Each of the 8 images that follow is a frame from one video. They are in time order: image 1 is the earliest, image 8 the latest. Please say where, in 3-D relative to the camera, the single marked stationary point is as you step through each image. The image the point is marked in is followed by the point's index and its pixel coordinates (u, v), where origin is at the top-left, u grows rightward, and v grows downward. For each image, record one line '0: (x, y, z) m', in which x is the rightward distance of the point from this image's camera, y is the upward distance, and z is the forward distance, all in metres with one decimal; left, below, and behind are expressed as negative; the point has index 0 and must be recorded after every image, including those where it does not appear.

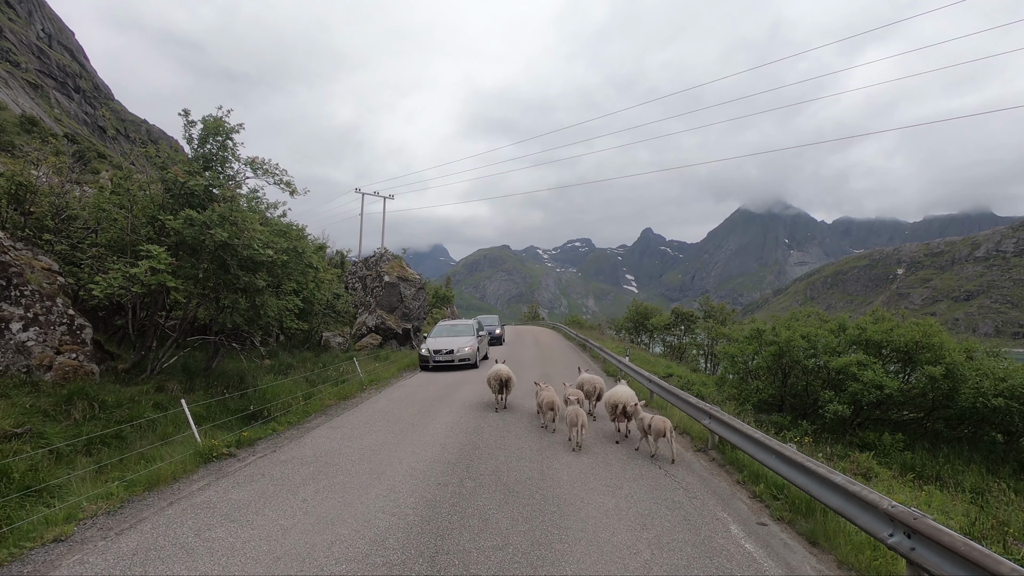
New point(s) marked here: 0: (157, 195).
0: (-7.0, +1.8, +9.1) m
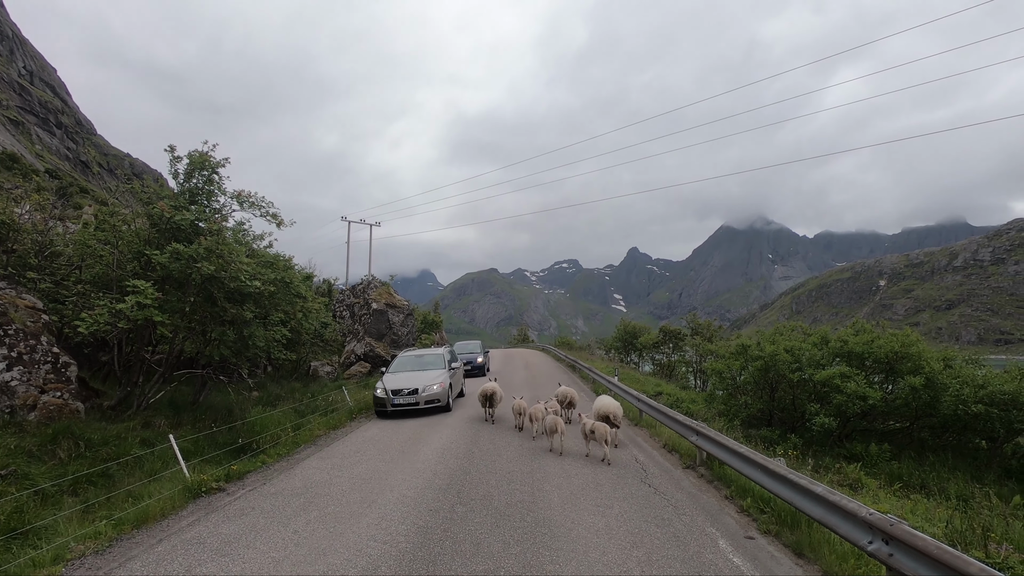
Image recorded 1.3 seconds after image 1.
0: (-7.3, +1.2, +9.1) m
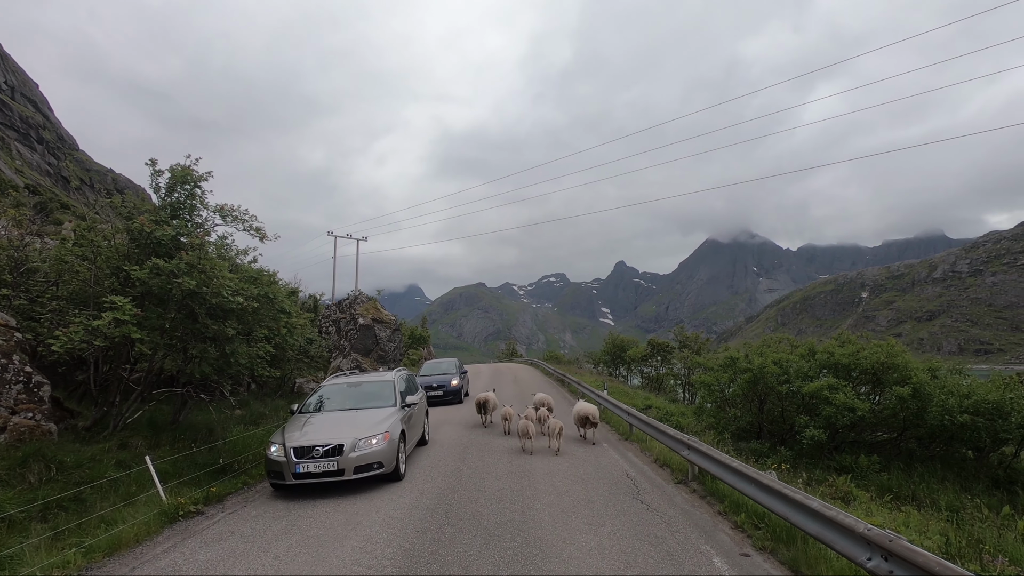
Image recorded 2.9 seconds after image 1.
0: (-7.5, +0.8, +8.9) m
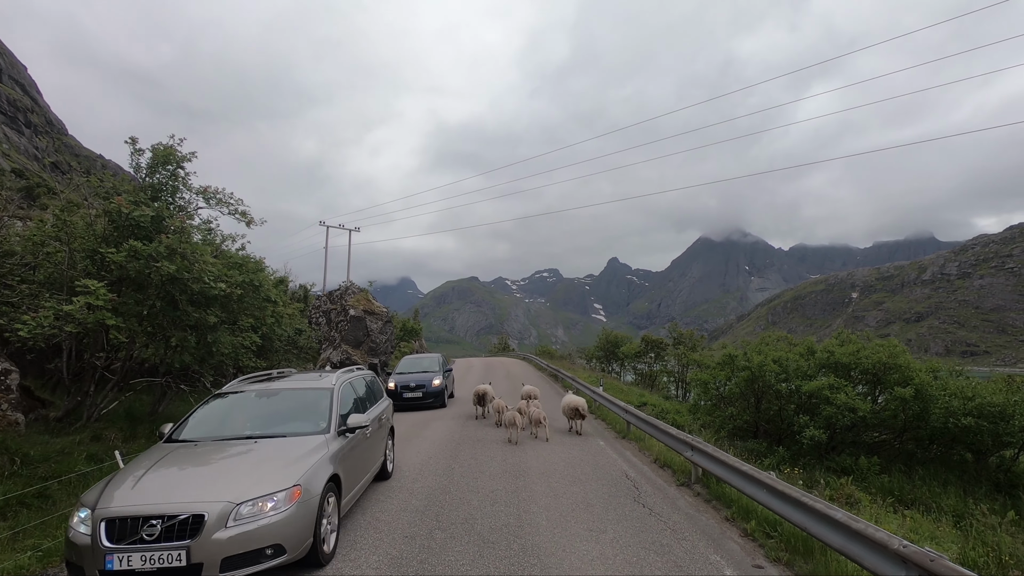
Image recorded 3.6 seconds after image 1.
0: (-7.6, +1.1, +8.4) m
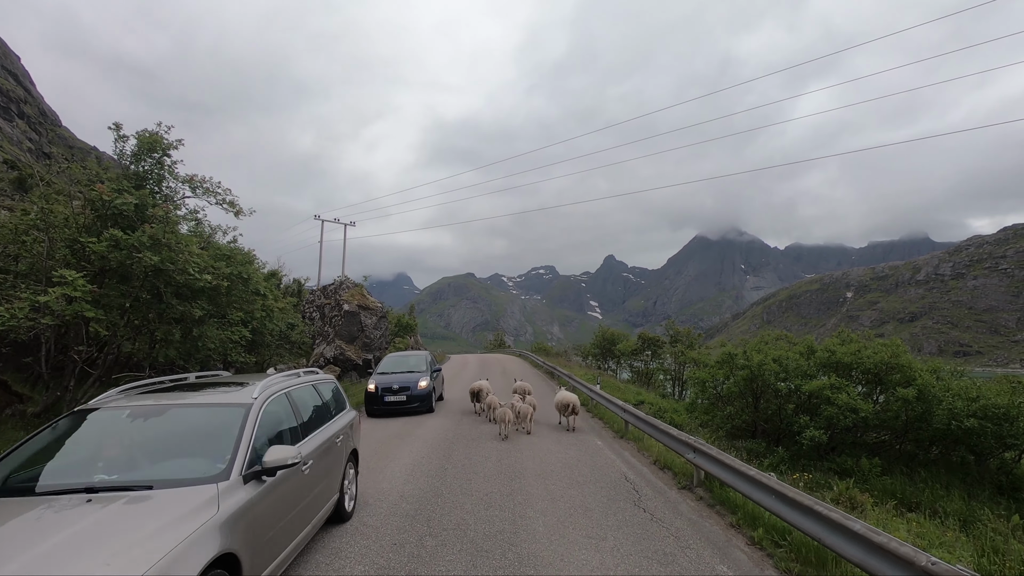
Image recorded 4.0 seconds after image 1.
0: (-7.6, +1.3, +8.1) m
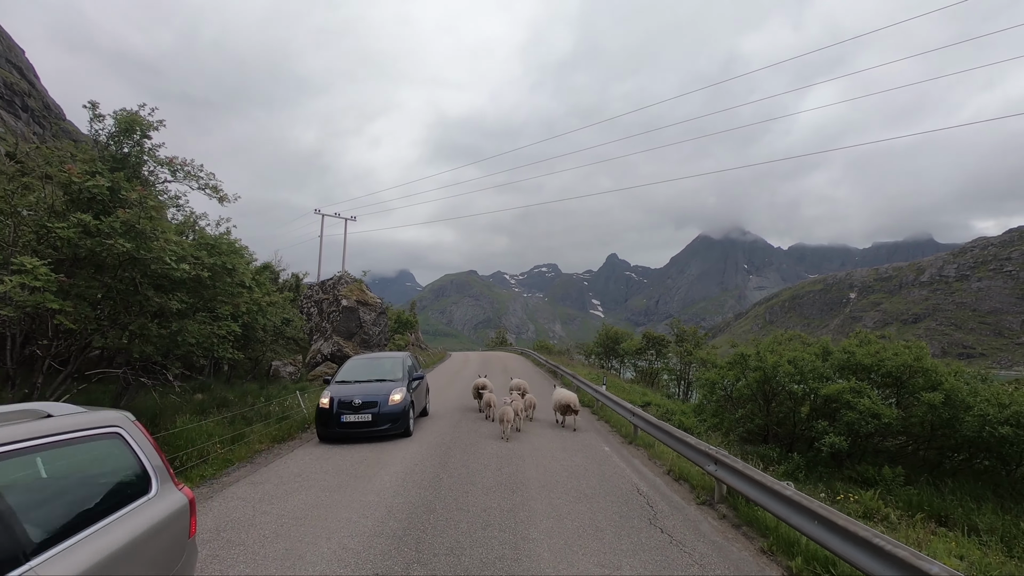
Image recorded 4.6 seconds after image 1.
0: (-7.6, +1.5, +7.5) m
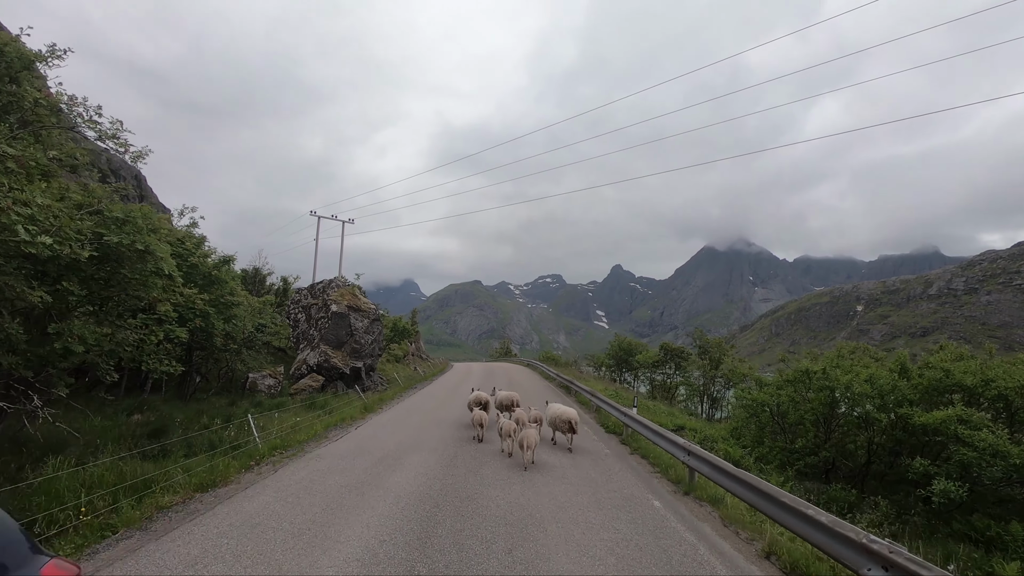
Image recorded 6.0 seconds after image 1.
0: (-7.4, +1.6, +5.4) m
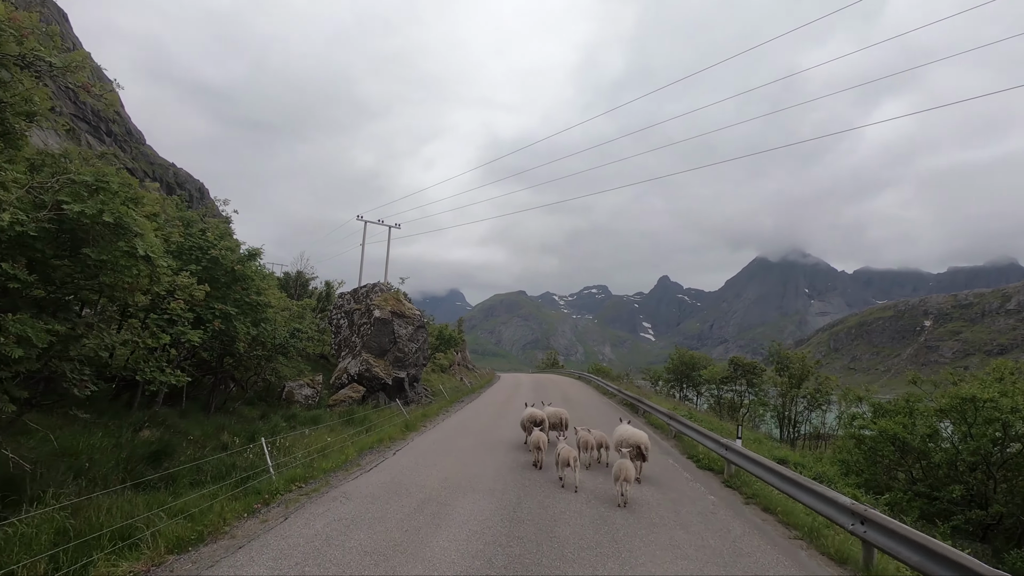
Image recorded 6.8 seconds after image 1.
0: (-6.5, +1.8, +4.2) m
